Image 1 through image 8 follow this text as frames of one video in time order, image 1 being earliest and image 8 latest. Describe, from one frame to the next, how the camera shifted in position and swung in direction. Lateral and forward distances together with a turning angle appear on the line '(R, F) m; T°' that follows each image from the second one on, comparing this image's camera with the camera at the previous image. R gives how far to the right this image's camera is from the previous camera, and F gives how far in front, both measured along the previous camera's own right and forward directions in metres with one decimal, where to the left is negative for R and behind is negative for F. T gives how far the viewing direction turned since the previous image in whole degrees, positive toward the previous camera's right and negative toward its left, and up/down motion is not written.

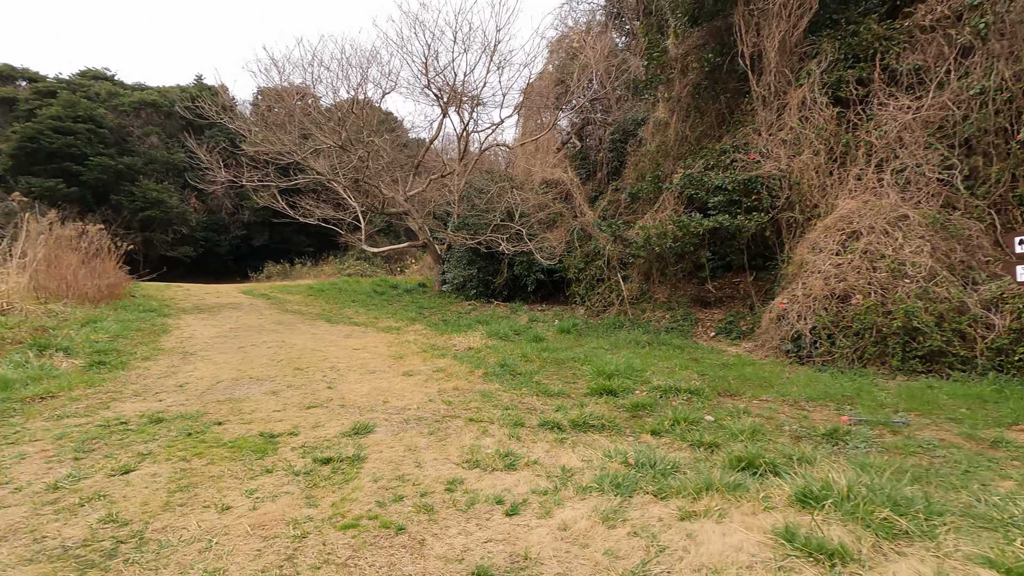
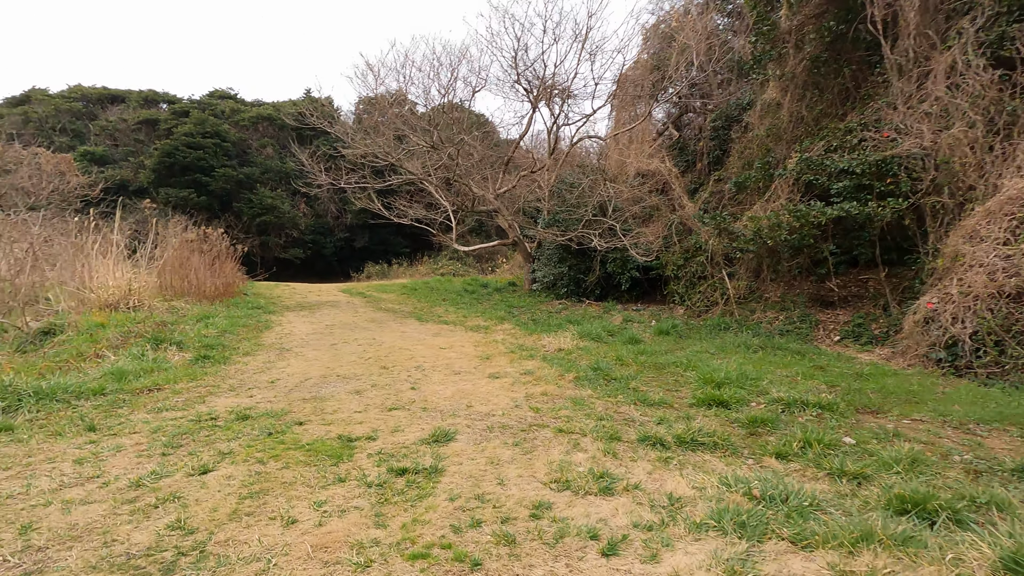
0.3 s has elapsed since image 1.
(0.0, +0.3) m; -10°
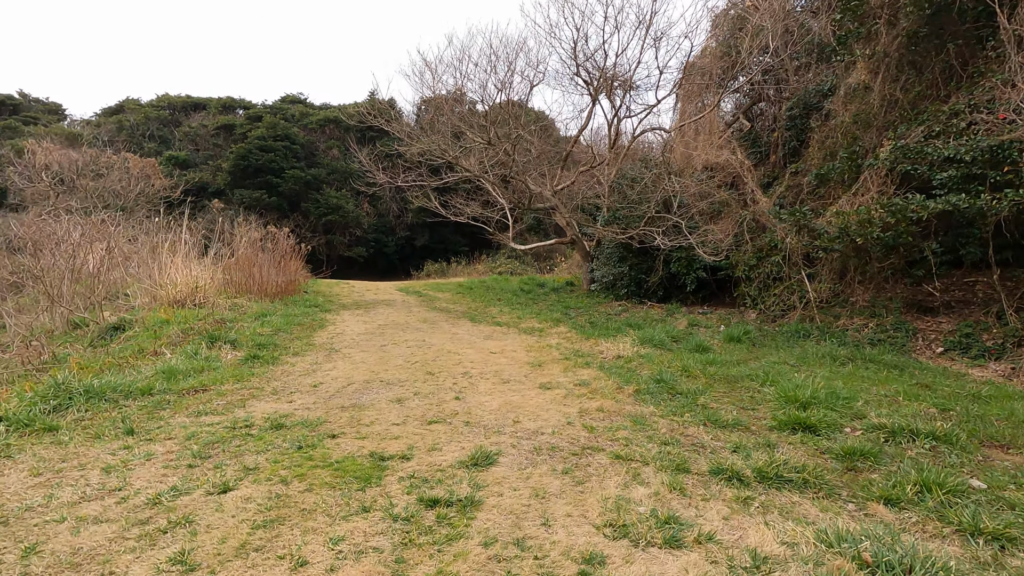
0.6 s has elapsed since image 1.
(0.0, +0.3) m; -7°
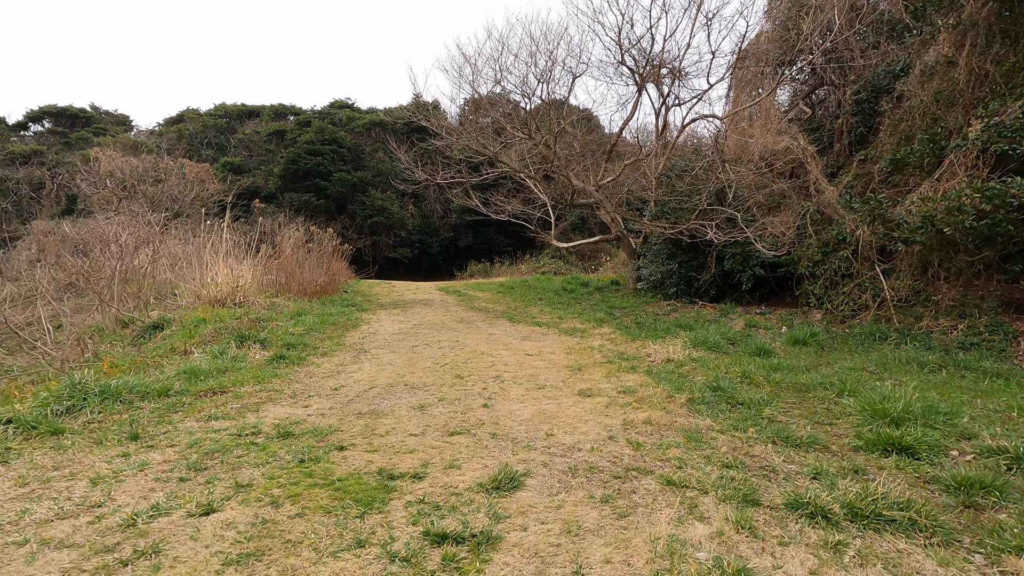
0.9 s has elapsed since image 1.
(+0.1, +0.4) m; -5°
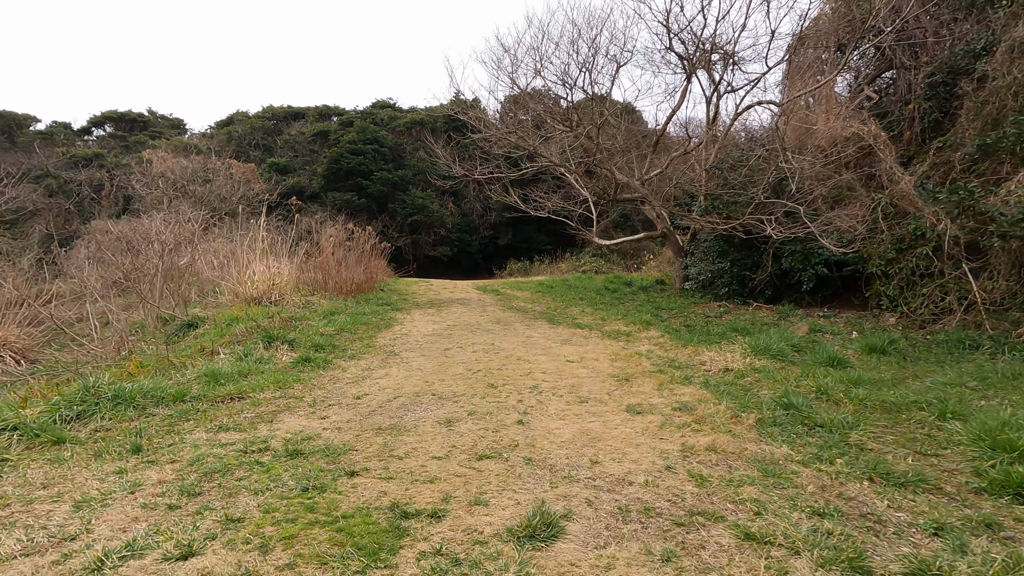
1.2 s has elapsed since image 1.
(0.0, +0.4) m; -5°
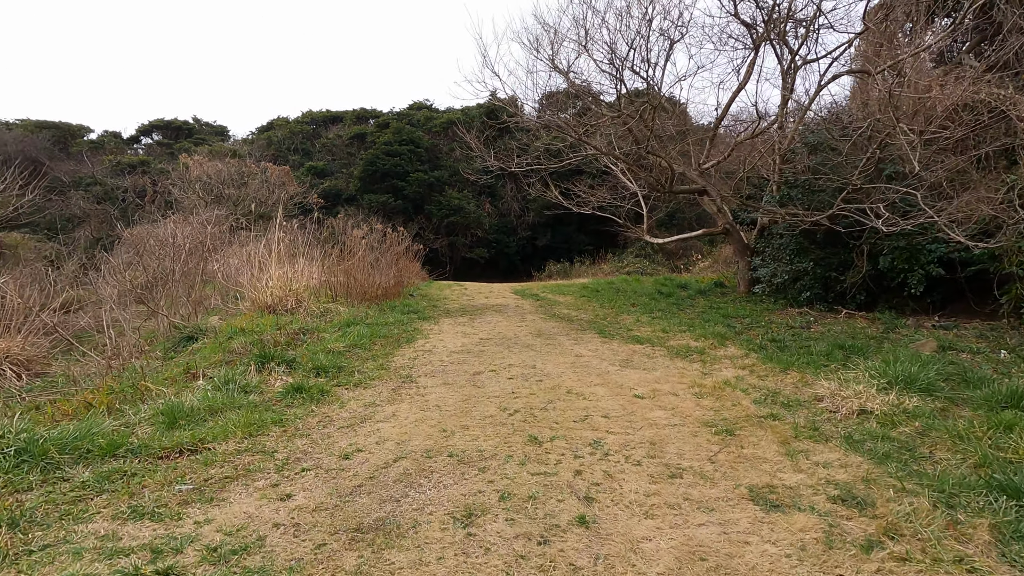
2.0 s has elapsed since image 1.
(-0.1, +1.0) m; -4°
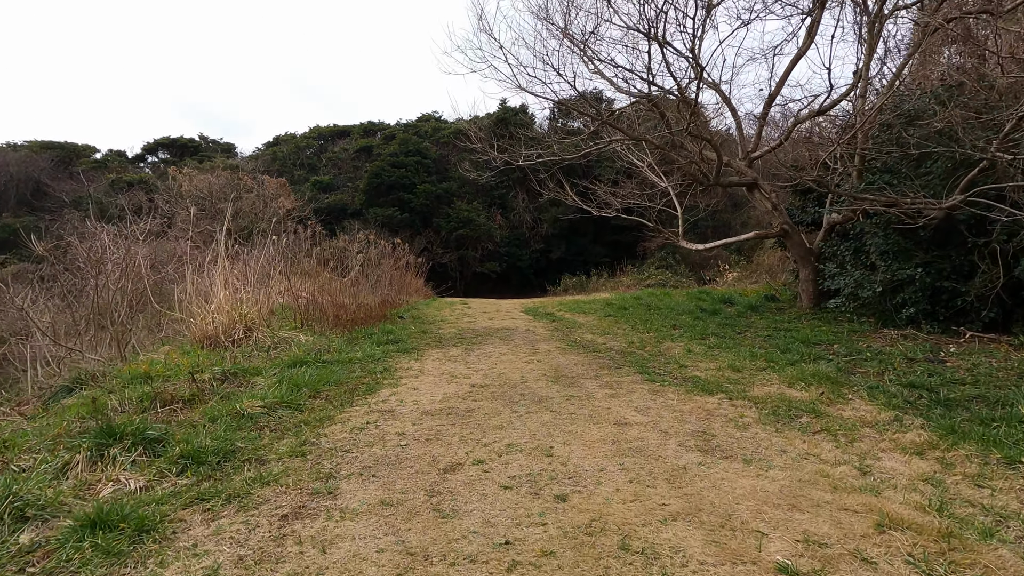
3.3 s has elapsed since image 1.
(+0.1, +1.6) m; -2°
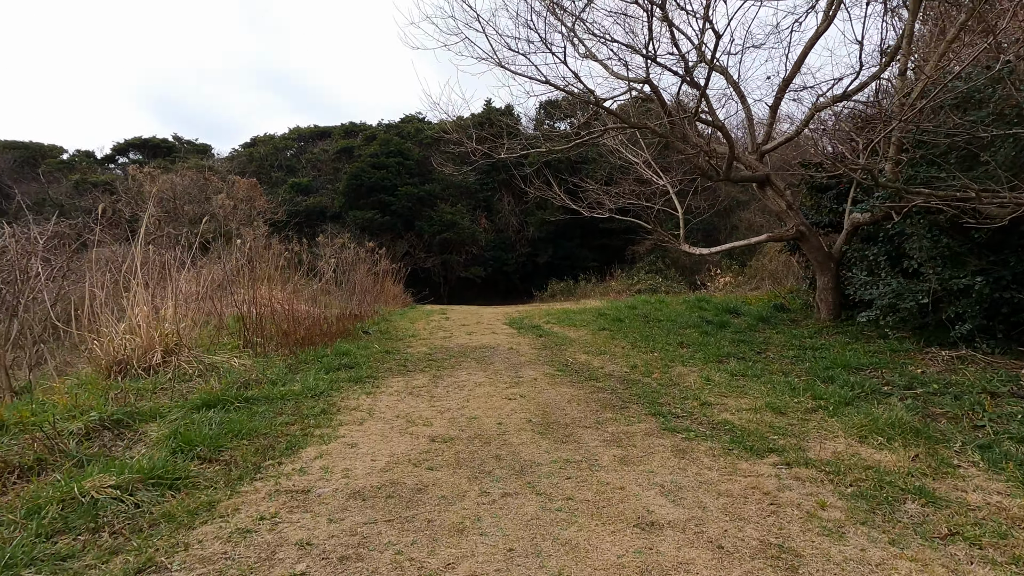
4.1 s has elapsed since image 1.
(+0.1, +0.9) m; +1°
